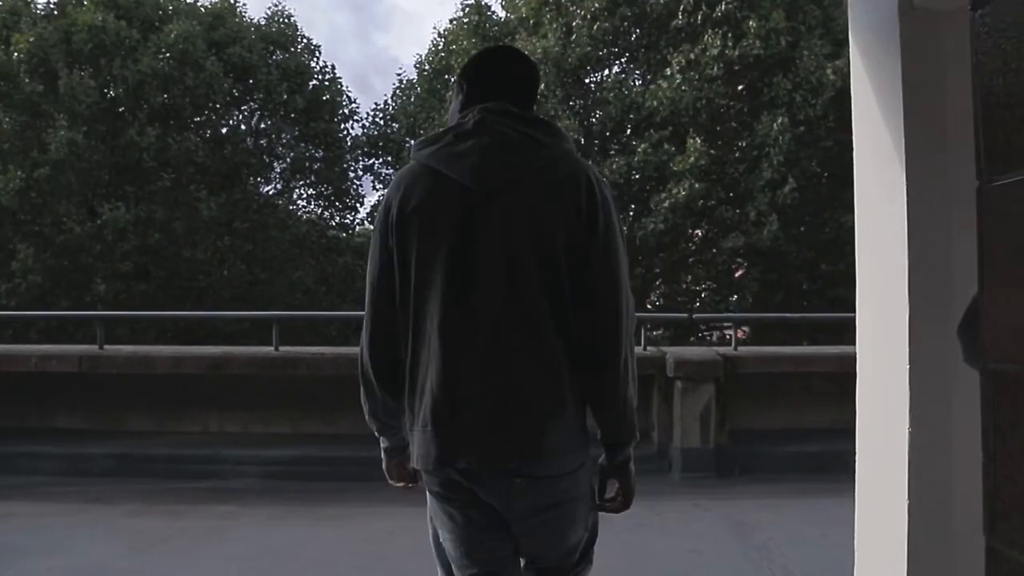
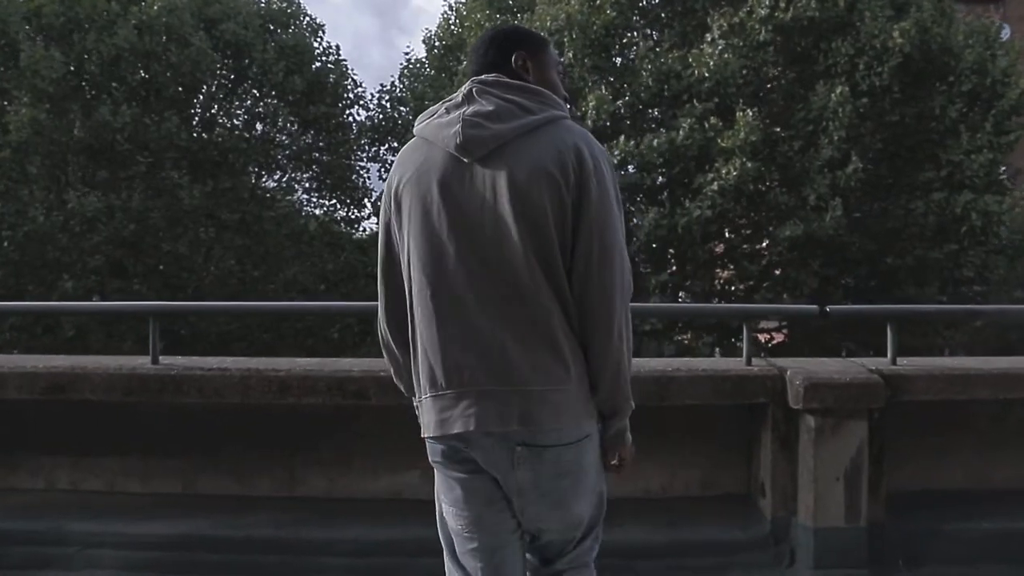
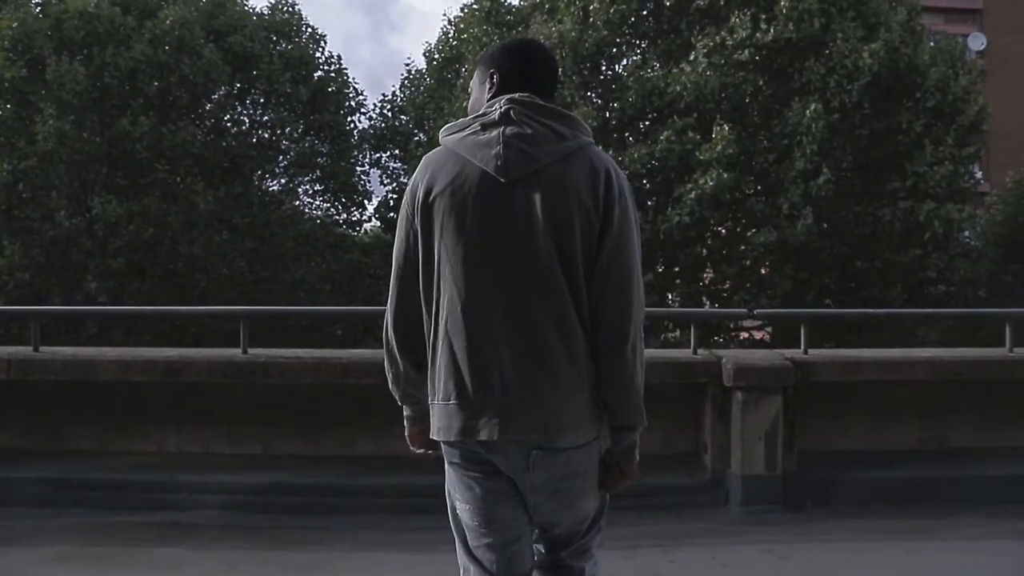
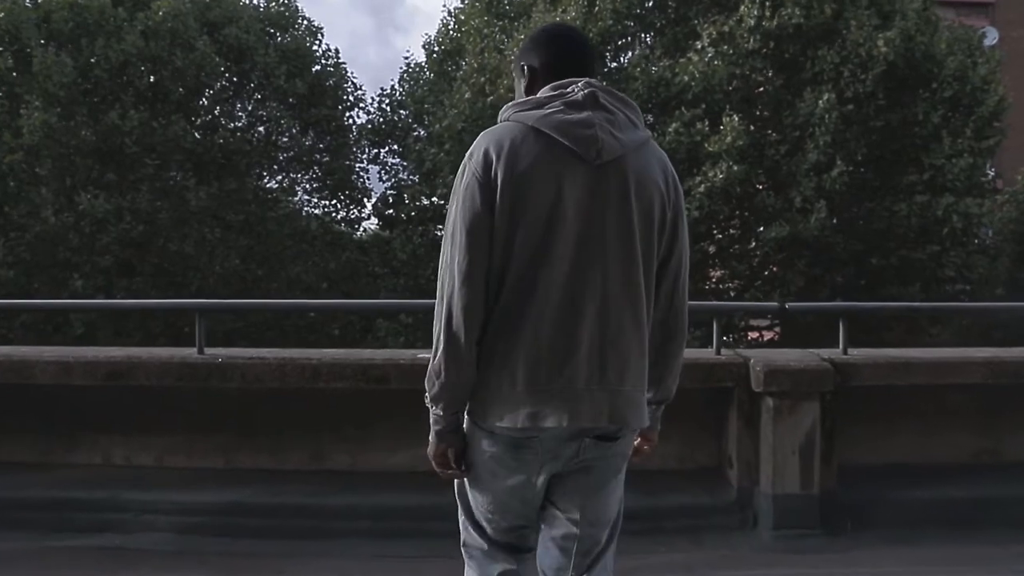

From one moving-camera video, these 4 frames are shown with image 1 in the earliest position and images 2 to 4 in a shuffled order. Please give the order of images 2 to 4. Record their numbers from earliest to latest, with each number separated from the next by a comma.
3, 4, 2
